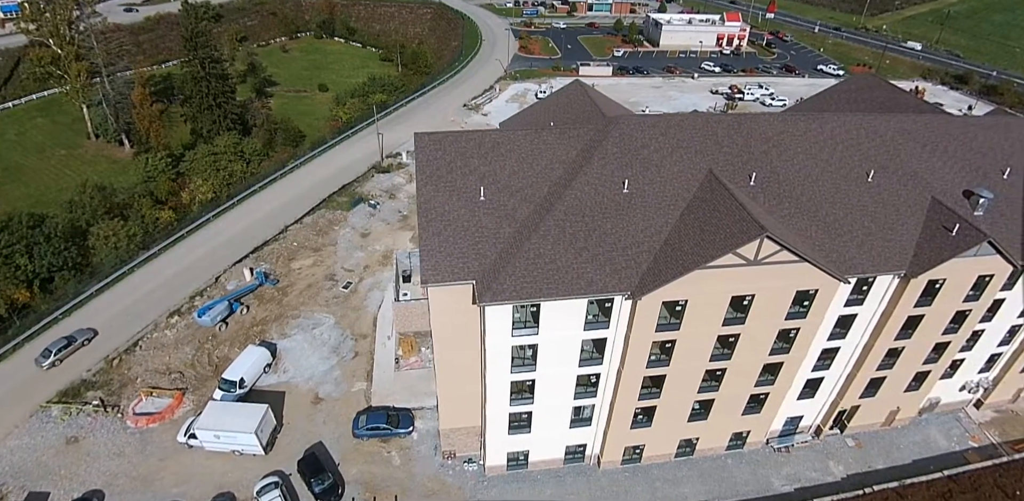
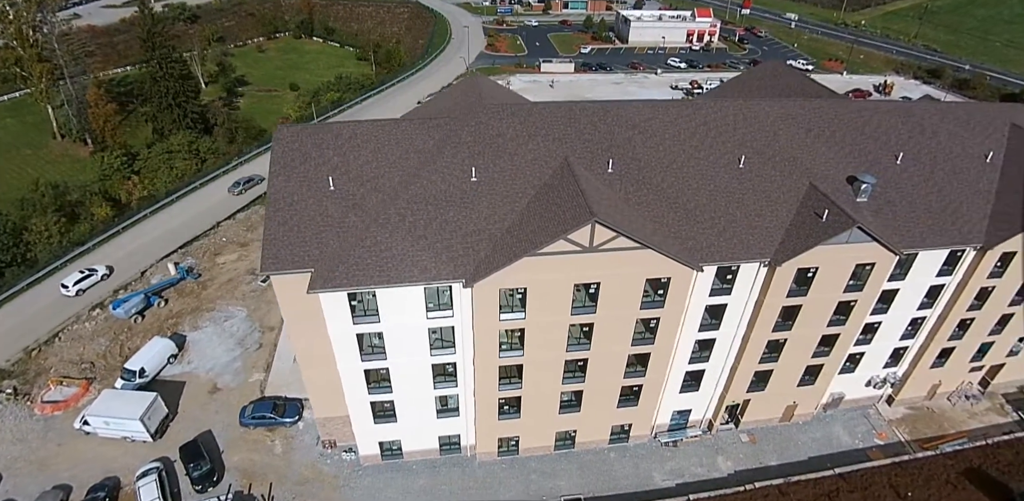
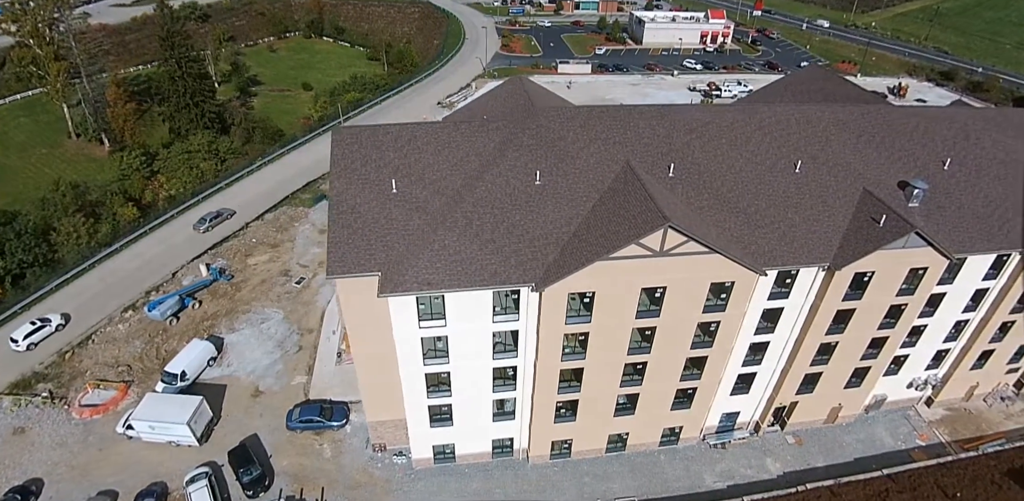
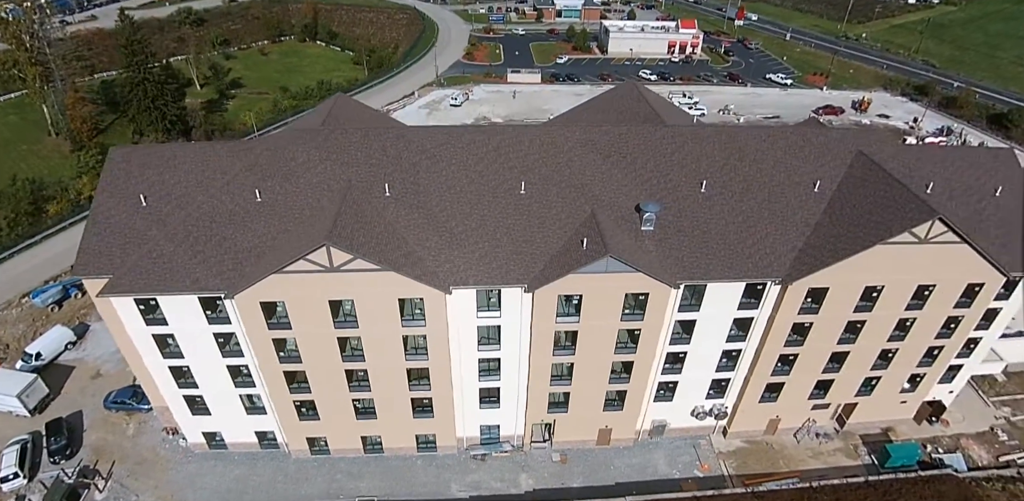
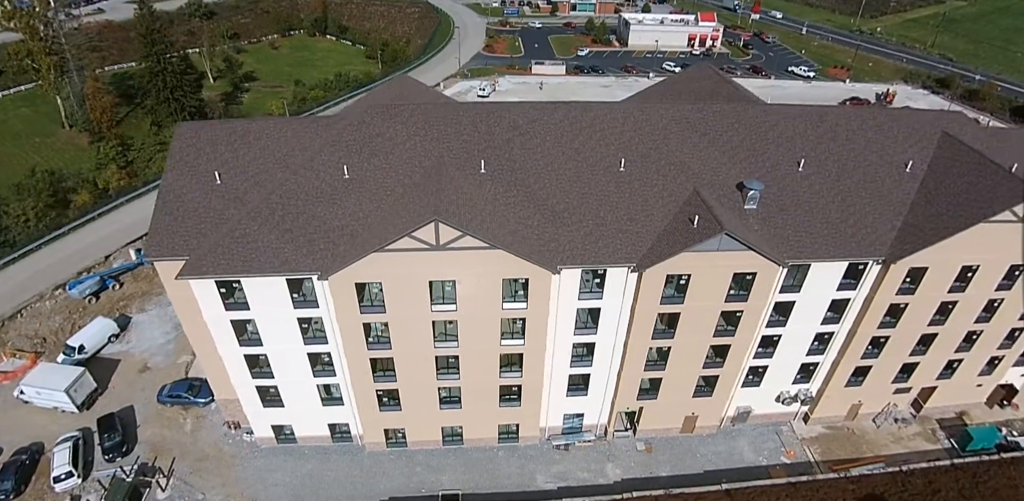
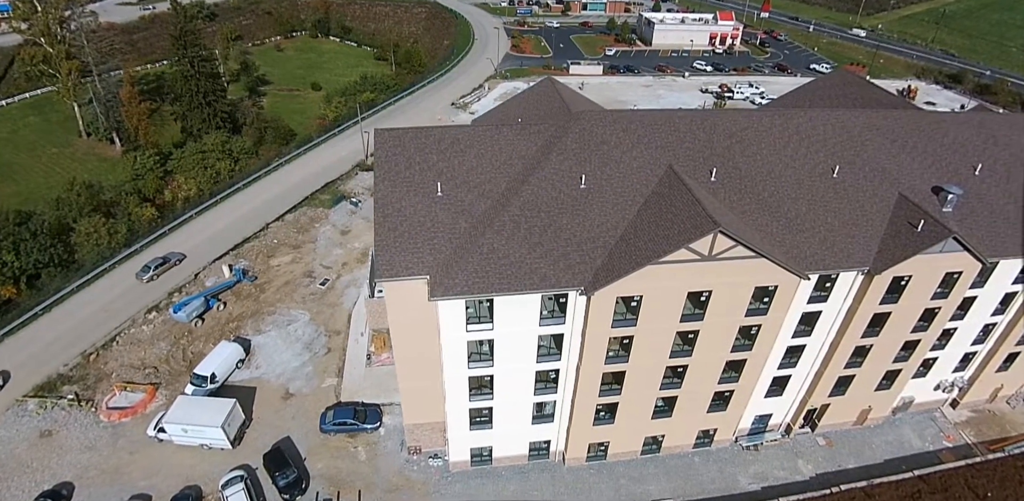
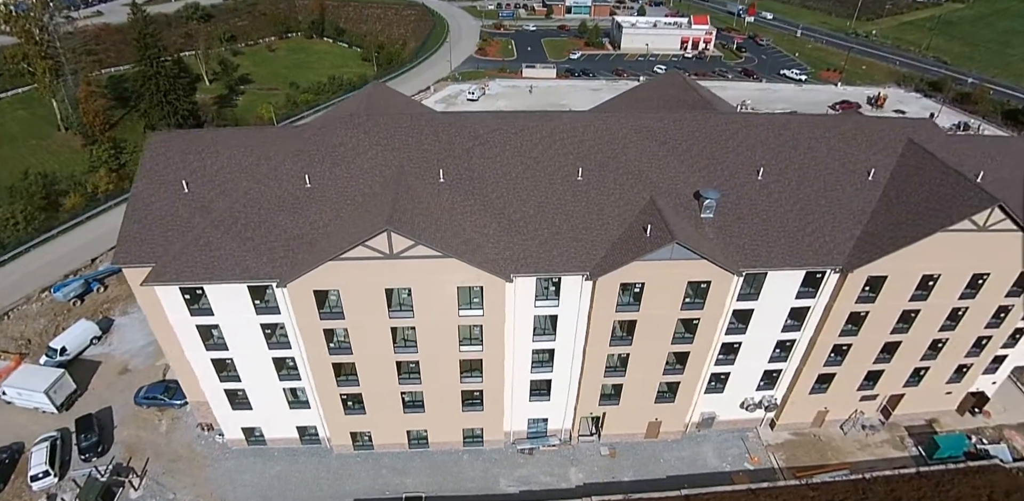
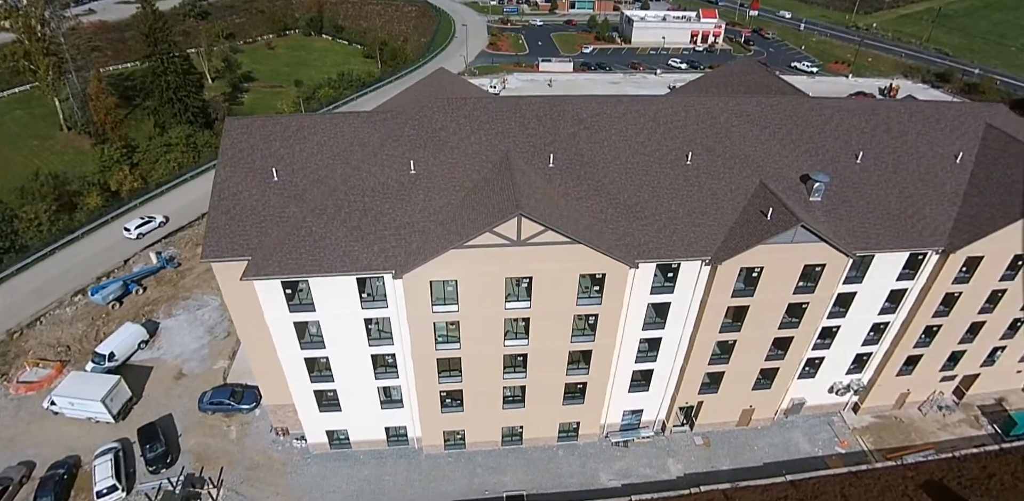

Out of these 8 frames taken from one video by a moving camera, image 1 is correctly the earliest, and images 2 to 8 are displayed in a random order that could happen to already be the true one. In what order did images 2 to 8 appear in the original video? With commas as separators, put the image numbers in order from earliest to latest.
6, 3, 2, 8, 5, 7, 4
